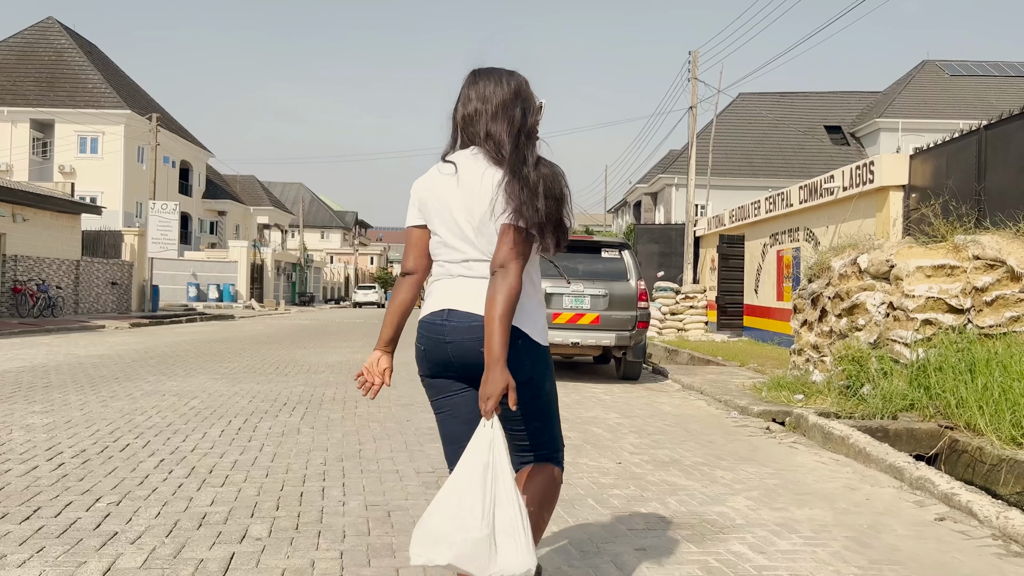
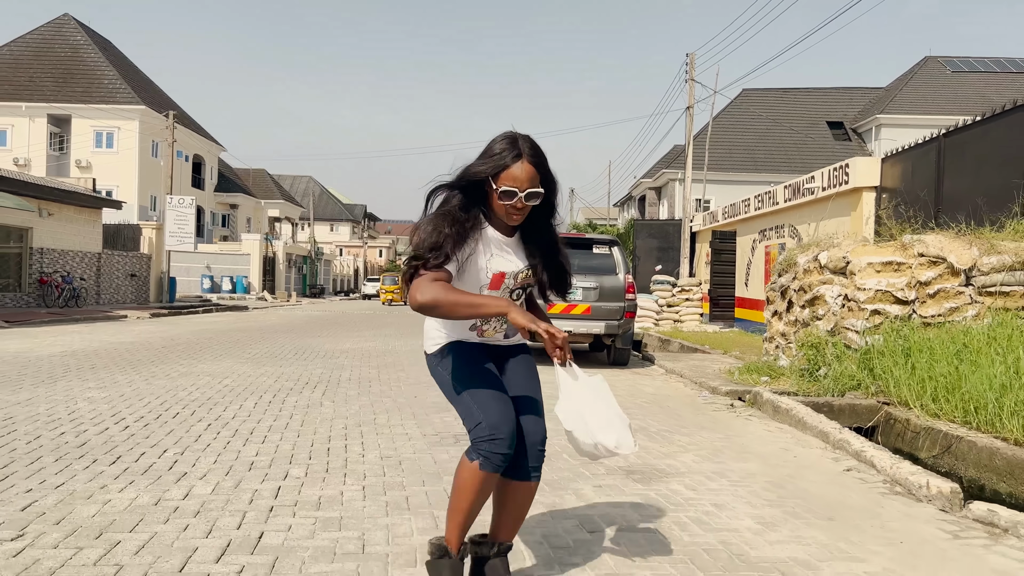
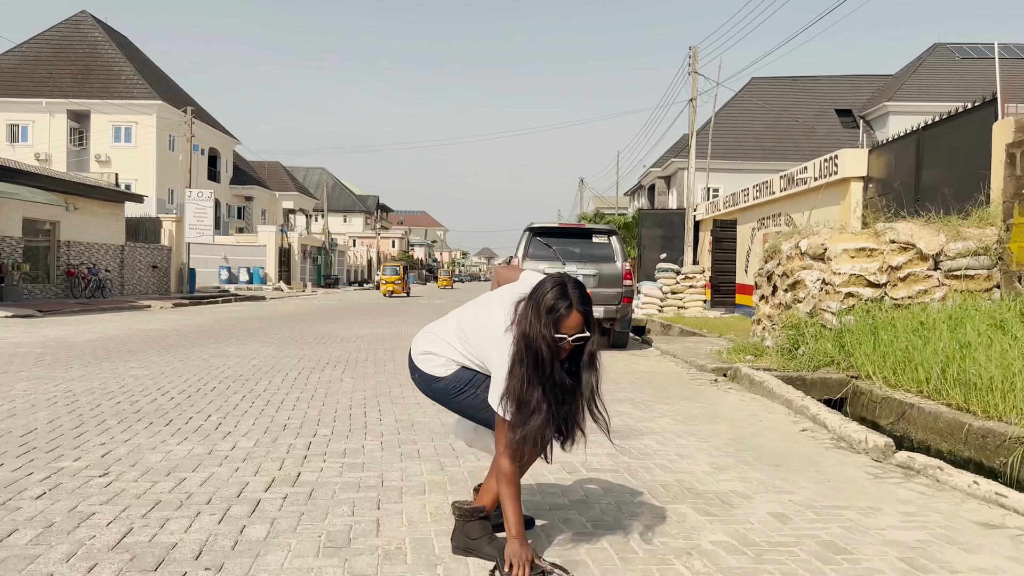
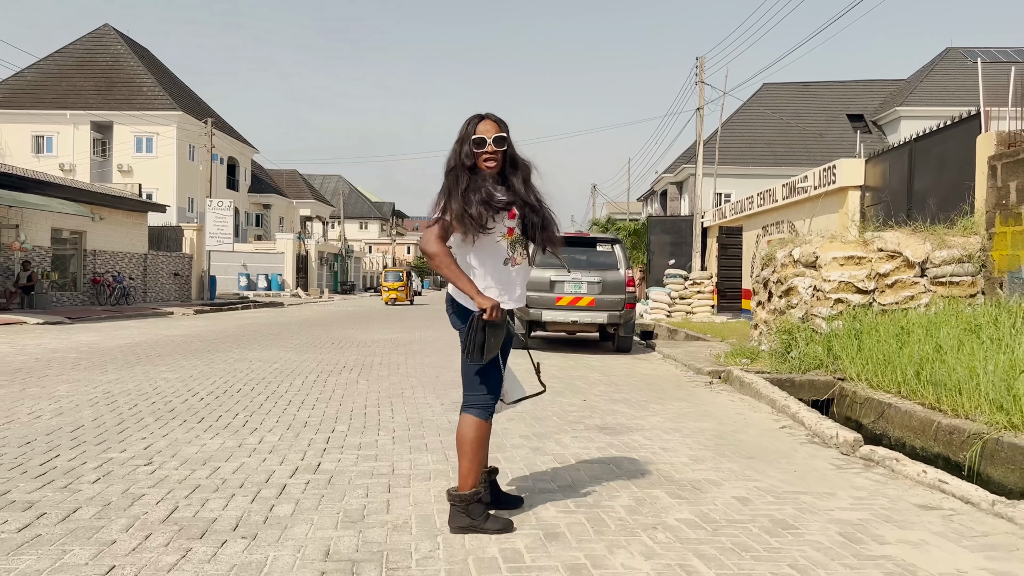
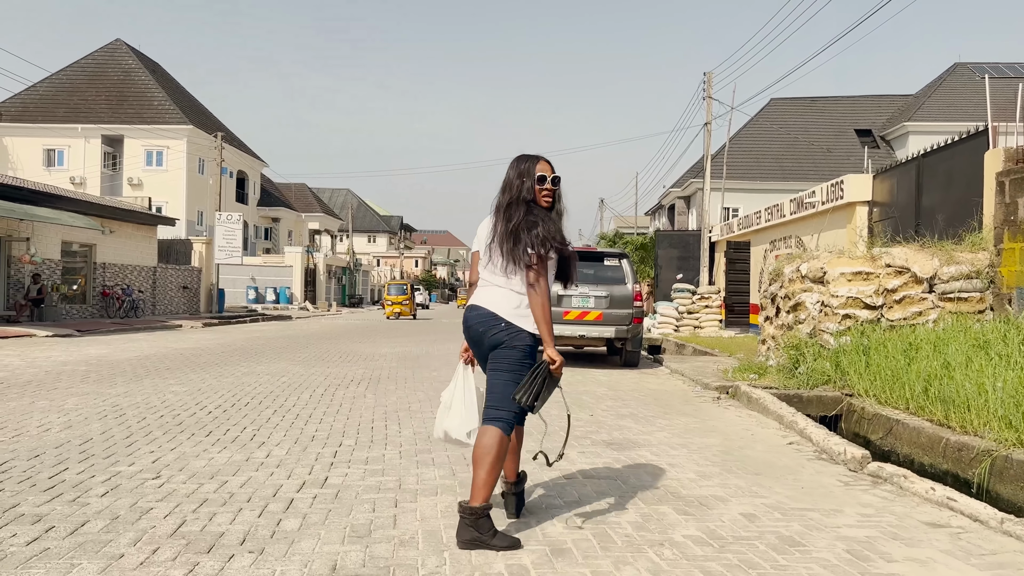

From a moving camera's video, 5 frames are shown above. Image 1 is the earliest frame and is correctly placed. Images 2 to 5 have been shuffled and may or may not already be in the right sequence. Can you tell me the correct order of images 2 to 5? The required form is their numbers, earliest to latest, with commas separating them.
2, 3, 4, 5
